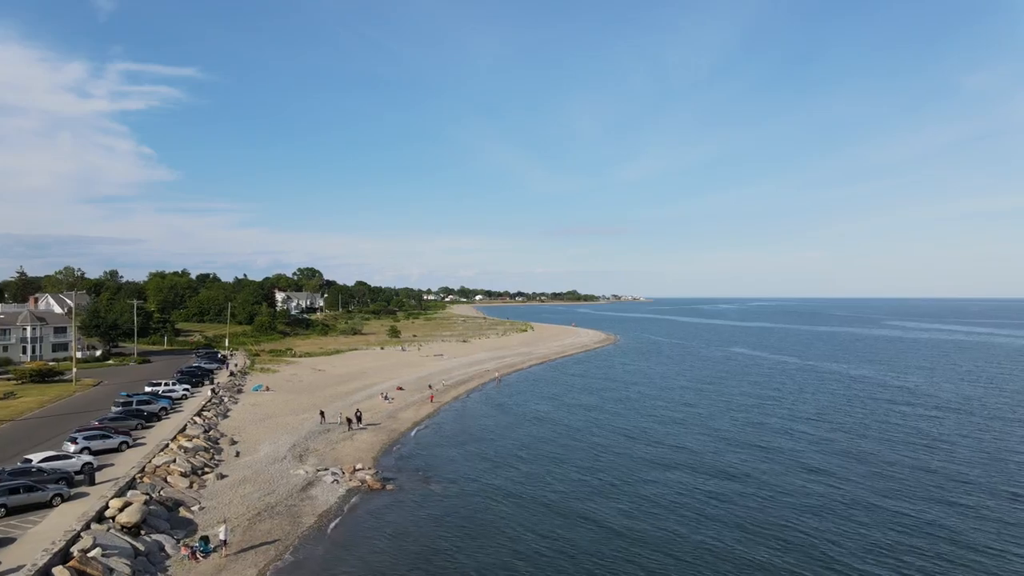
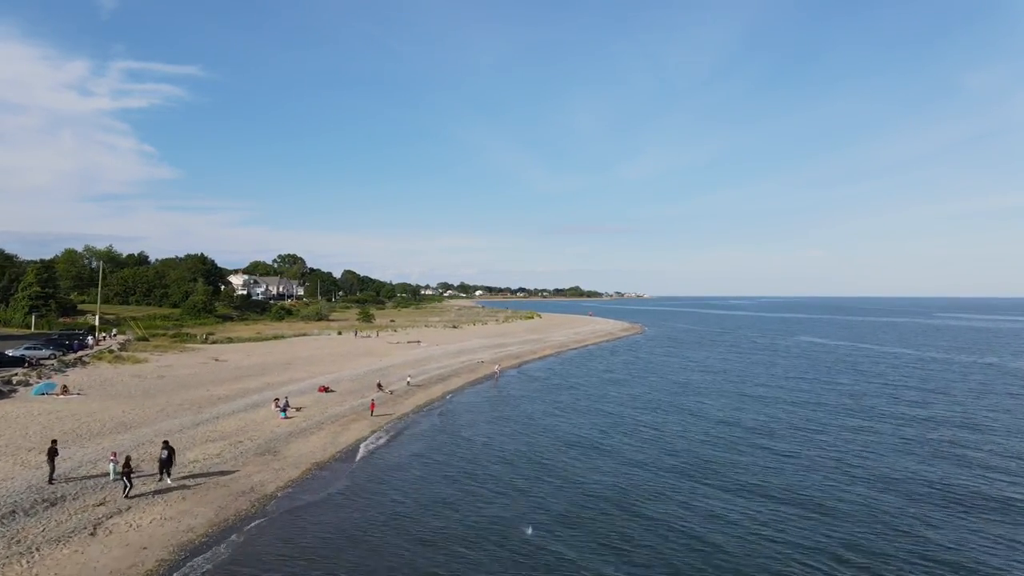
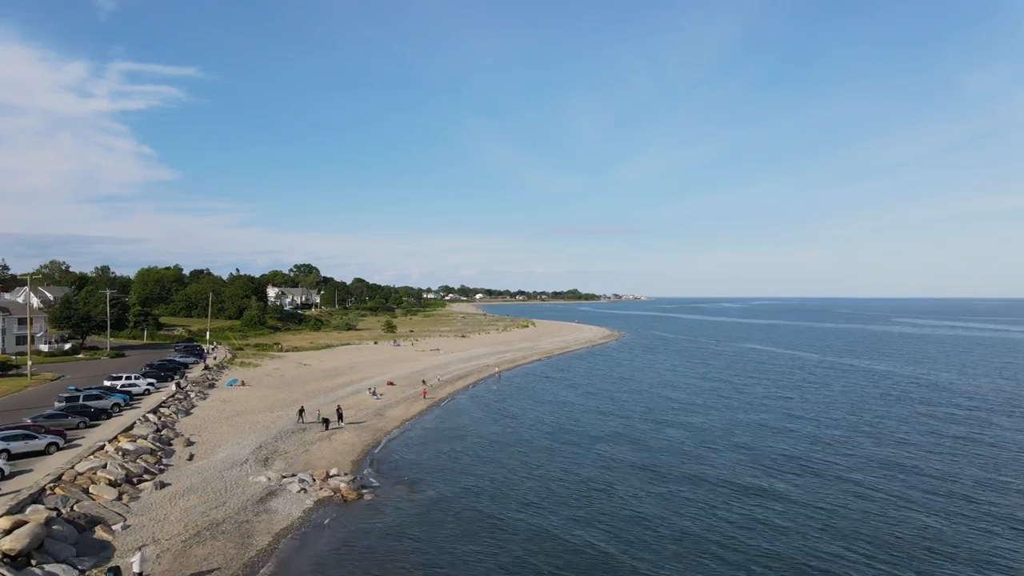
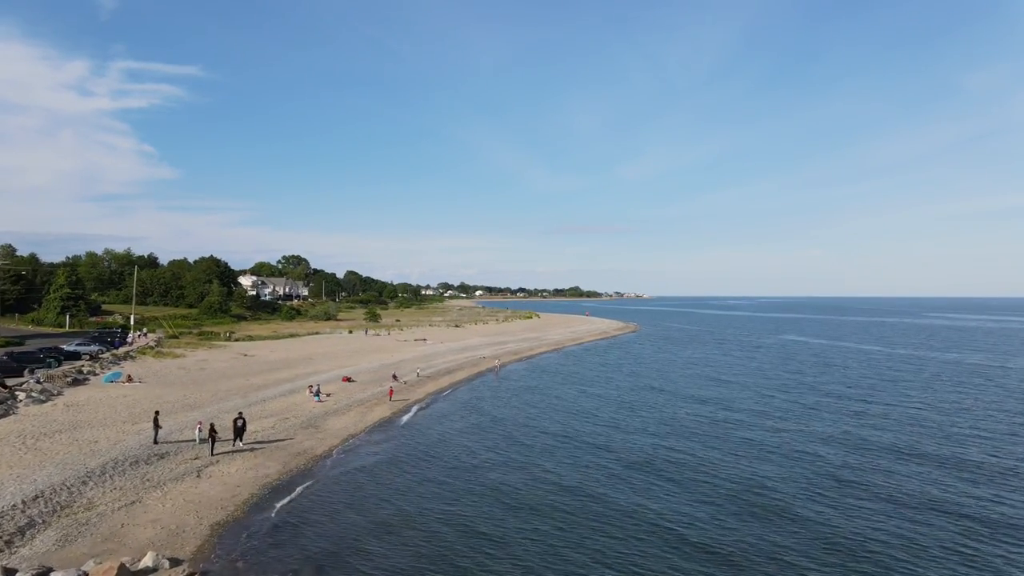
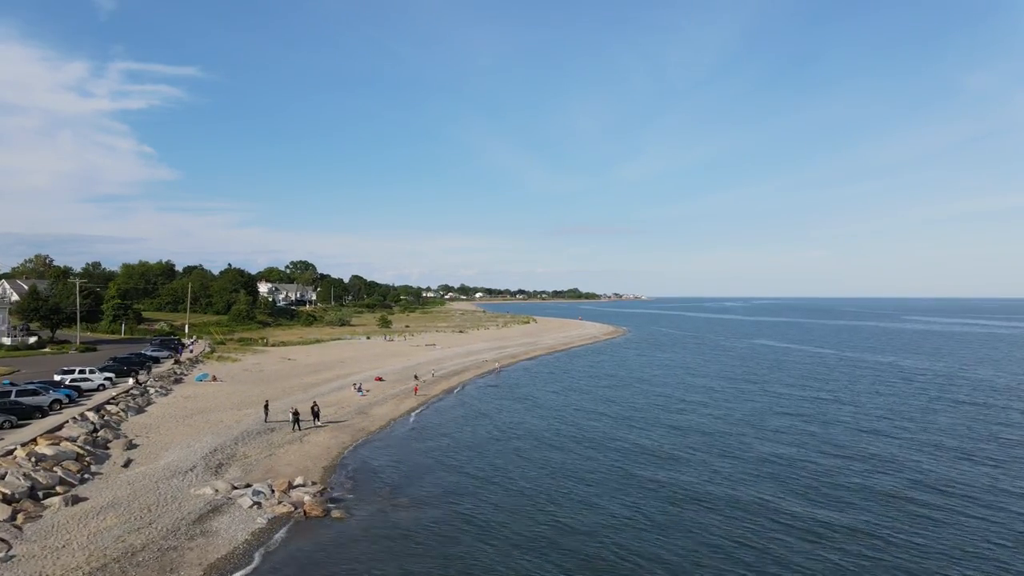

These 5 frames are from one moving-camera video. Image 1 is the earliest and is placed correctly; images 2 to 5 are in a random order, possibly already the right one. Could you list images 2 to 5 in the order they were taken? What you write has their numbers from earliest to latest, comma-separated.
3, 5, 4, 2
